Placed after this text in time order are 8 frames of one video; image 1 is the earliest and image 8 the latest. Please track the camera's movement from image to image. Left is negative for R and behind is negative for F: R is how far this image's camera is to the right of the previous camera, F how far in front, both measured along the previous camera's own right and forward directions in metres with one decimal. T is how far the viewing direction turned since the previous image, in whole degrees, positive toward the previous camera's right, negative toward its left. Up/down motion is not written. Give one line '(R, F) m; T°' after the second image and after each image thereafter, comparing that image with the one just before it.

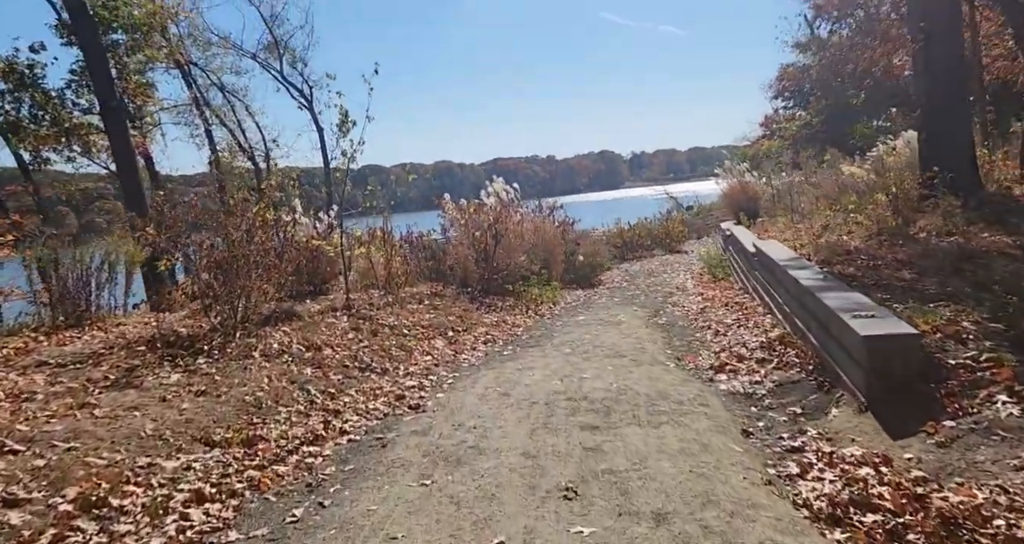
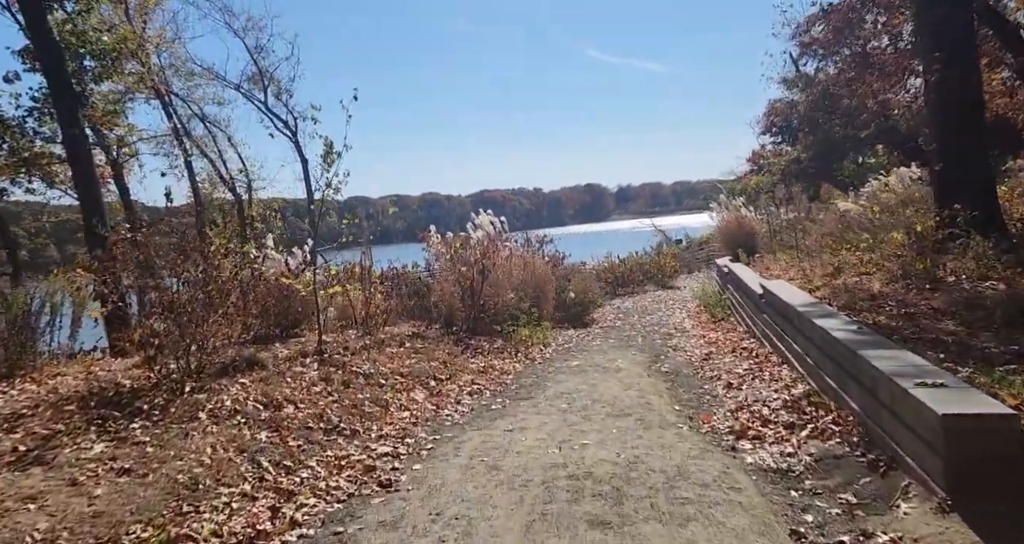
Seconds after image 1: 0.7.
(0.0, +0.6) m; +1°
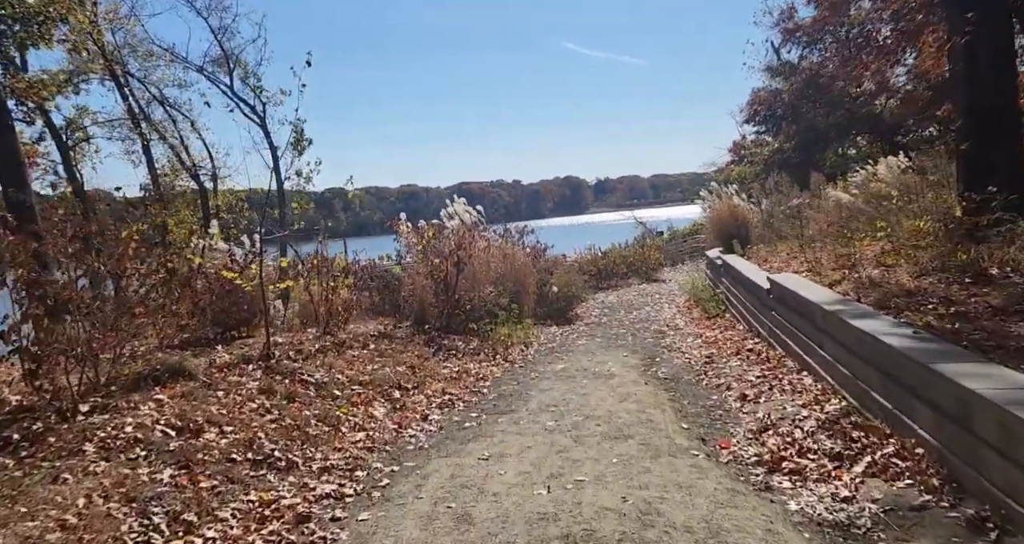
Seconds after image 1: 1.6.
(0.0, +0.9) m; +2°
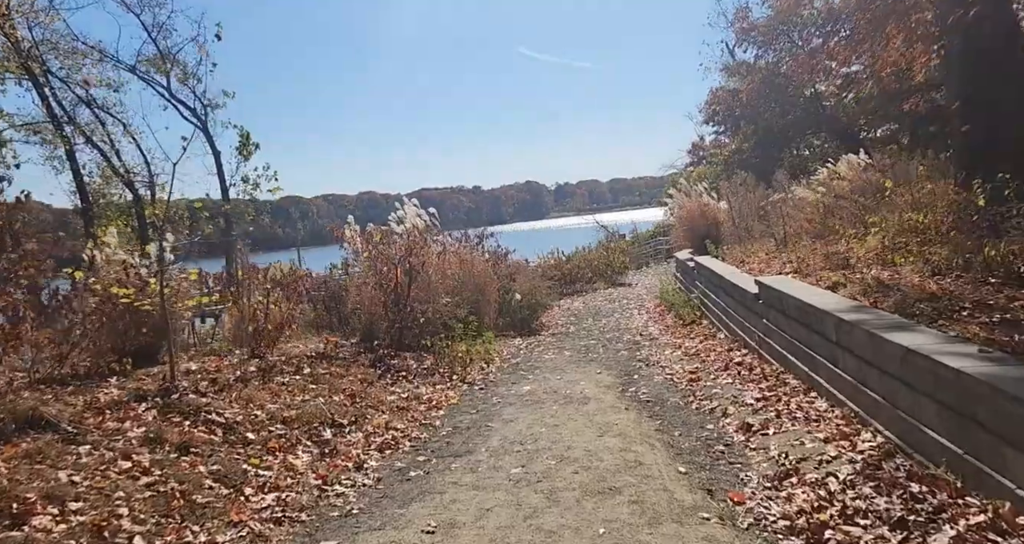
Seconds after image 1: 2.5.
(+0.1, +0.9) m; +3°
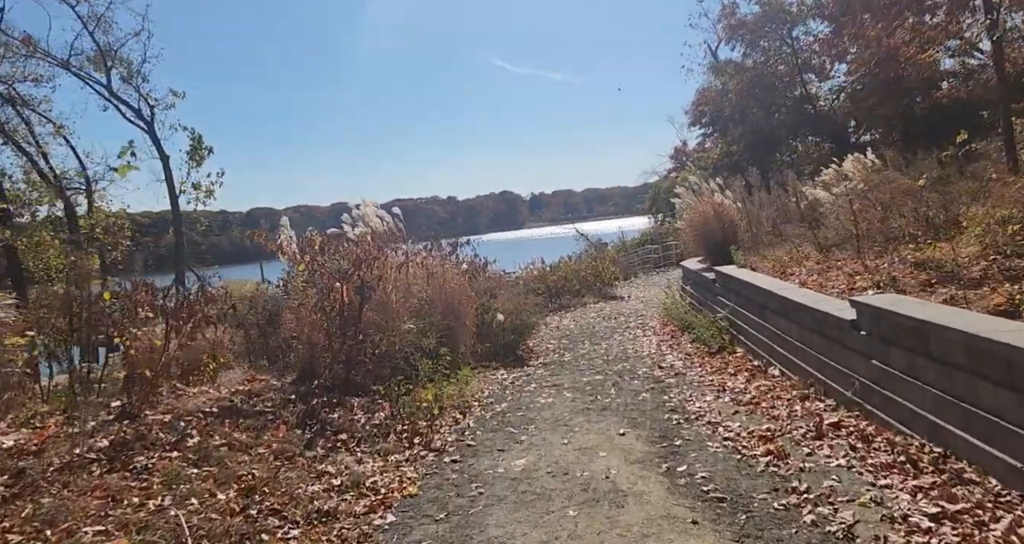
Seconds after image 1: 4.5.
(-0.1, +1.9) m; +2°
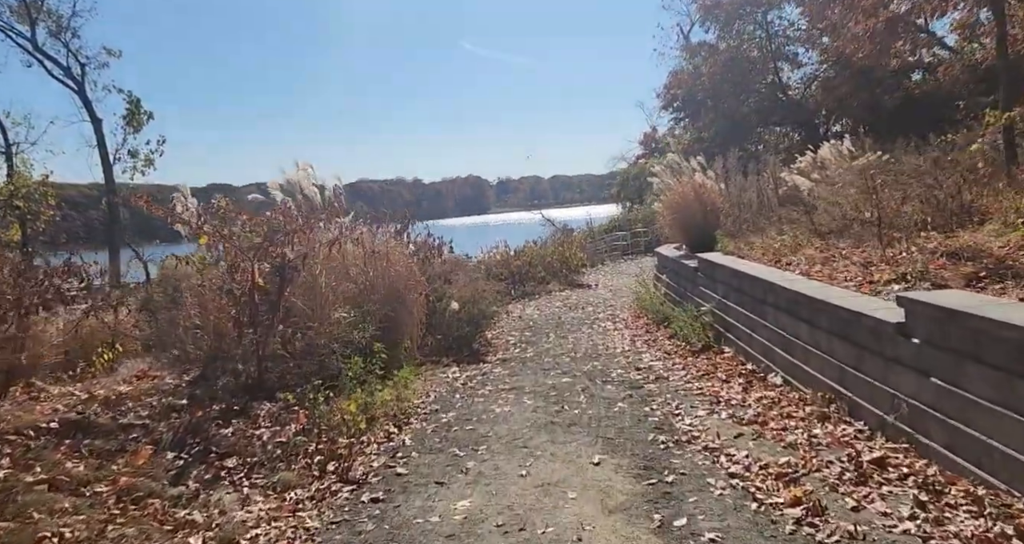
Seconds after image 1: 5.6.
(+0.1, +1.0) m; +3°
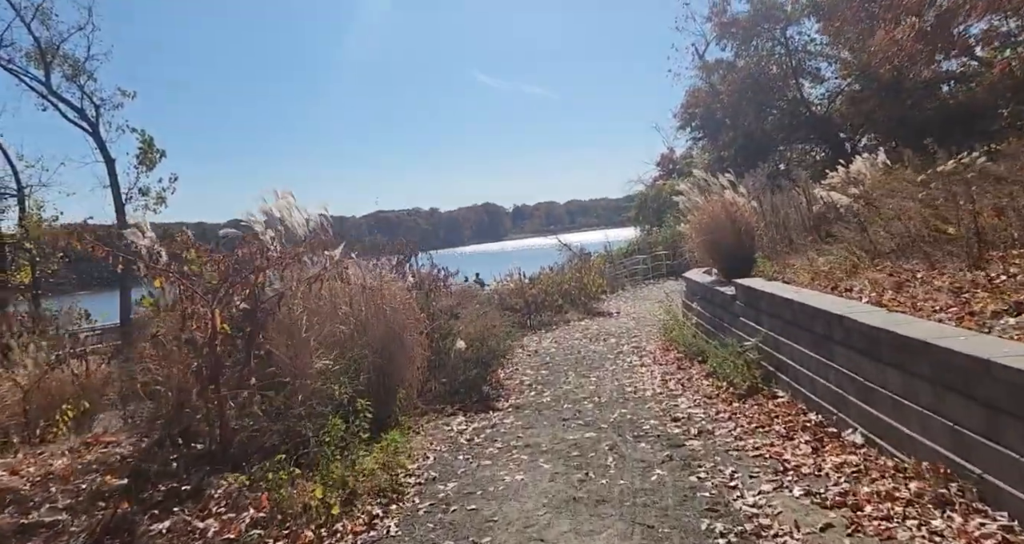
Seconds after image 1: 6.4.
(+0.1, +0.8) m; -2°
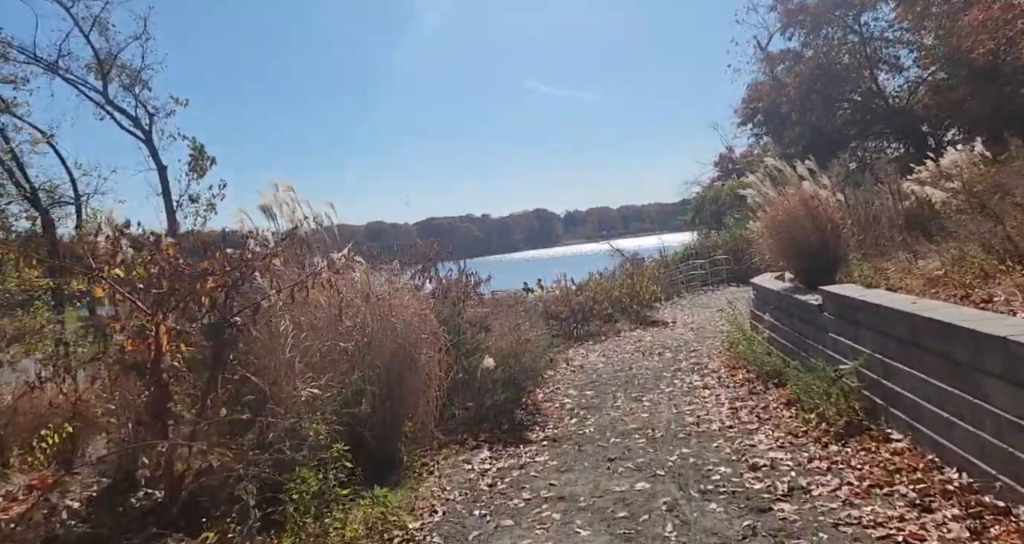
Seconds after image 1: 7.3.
(+0.1, +1.0) m; -5°
